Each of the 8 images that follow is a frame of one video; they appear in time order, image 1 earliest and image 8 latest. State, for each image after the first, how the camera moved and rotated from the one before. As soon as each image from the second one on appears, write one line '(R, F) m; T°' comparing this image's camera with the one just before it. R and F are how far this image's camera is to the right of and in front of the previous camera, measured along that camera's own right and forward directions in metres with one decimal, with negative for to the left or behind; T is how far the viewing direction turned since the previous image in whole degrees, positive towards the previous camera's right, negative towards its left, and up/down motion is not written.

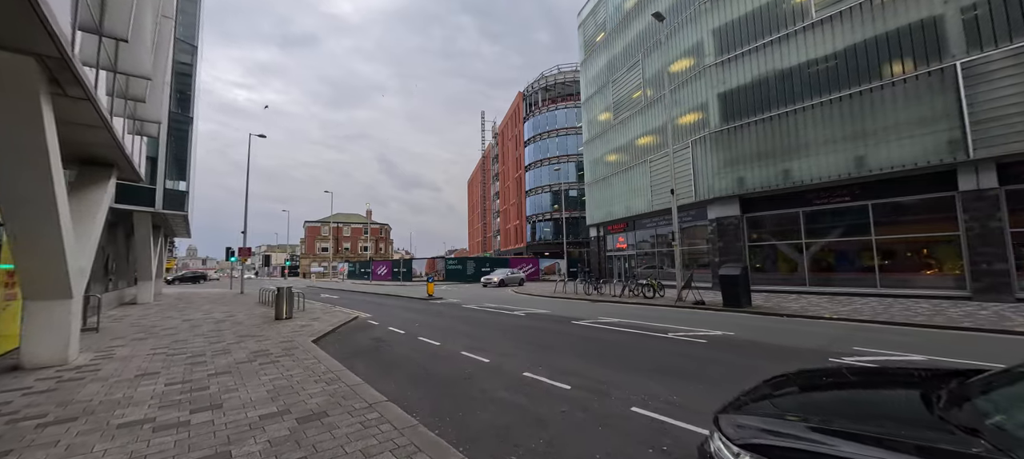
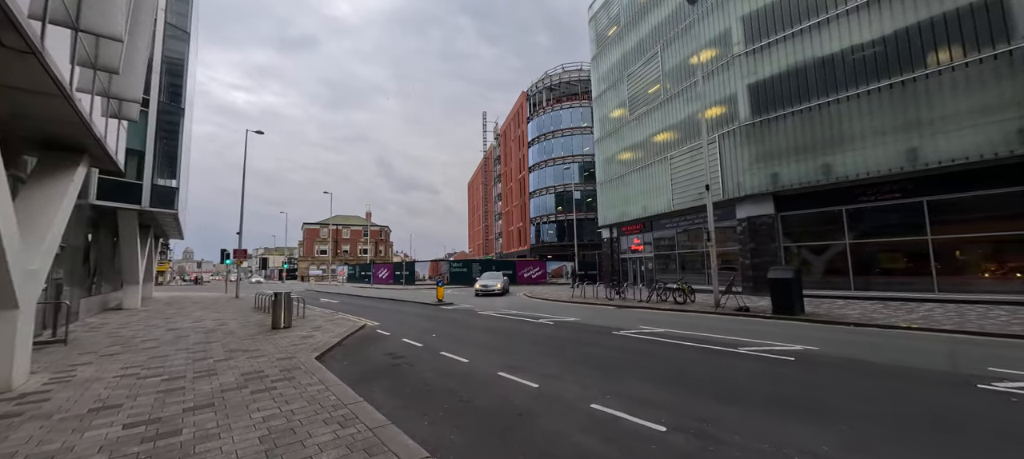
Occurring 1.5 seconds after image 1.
(-0.9, +1.5) m; 0°
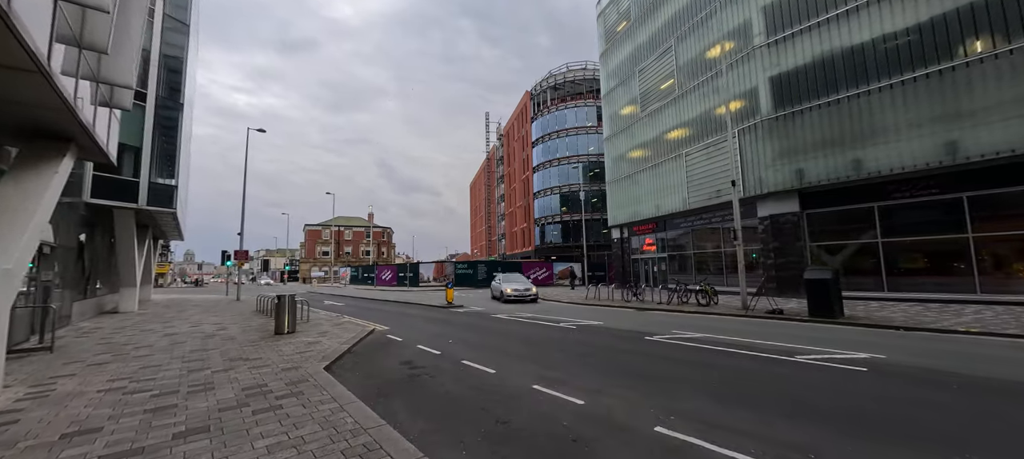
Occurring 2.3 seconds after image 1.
(-0.6, +0.8) m; 0°
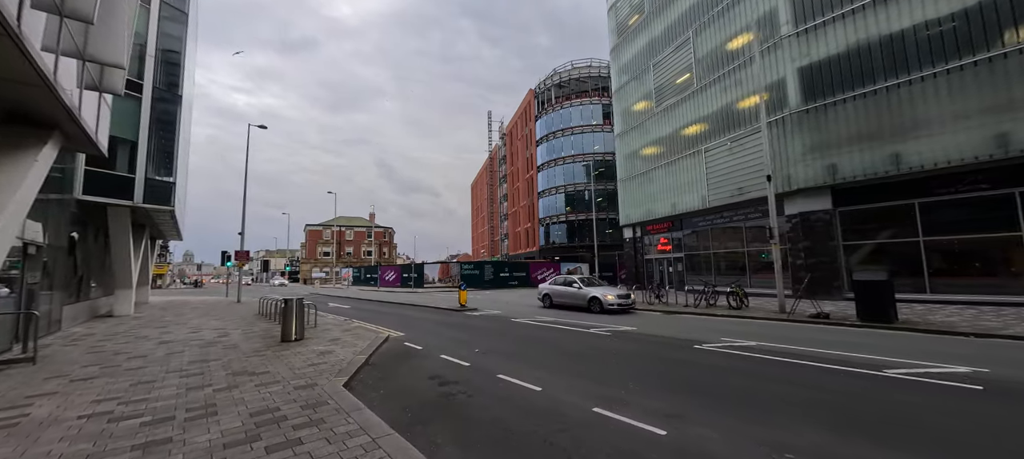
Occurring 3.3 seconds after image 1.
(-0.8, +0.9) m; 0°
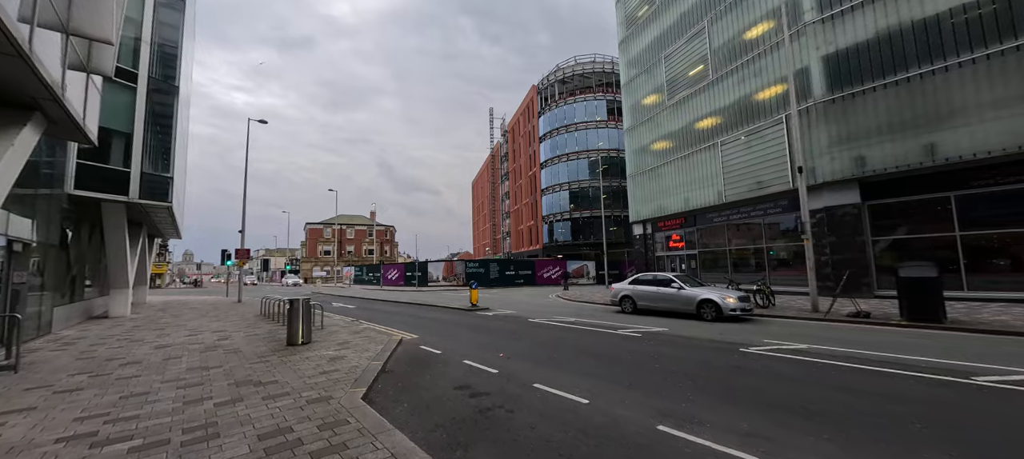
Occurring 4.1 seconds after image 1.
(-0.6, +0.8) m; 0°
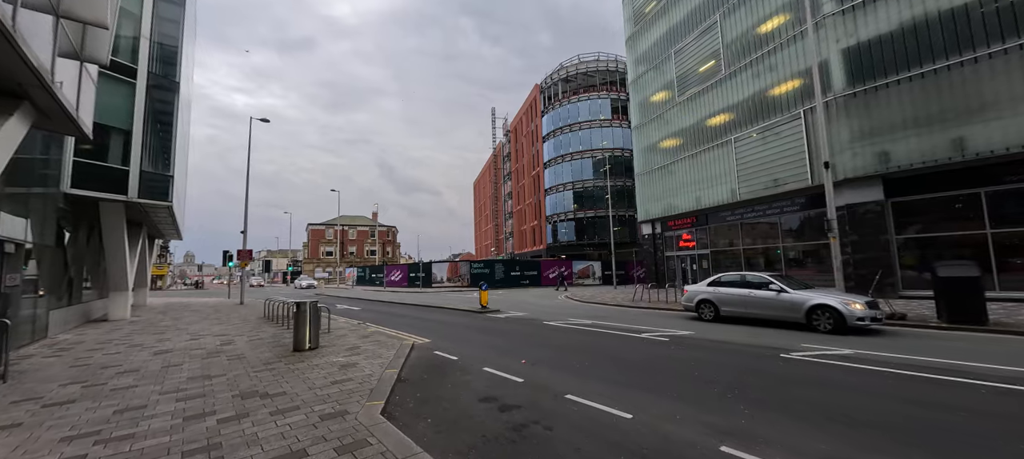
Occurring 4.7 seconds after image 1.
(-0.4, +0.5) m; 0°
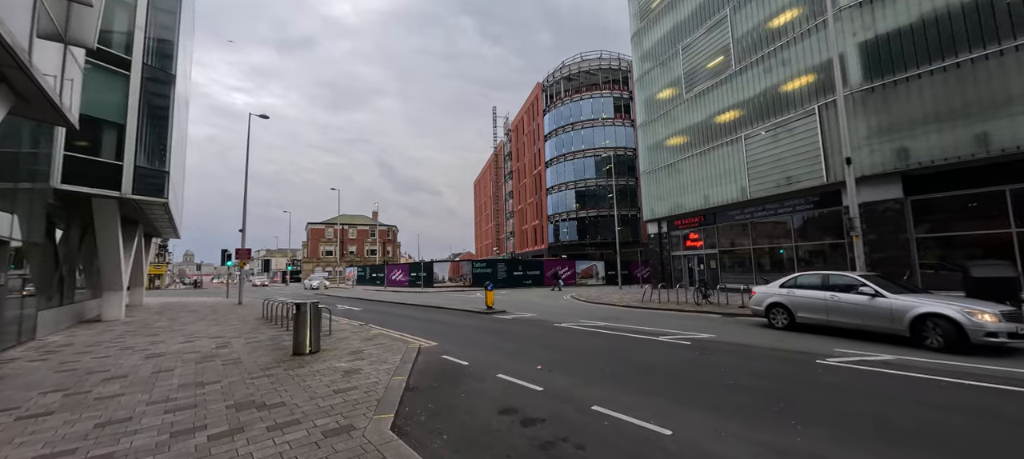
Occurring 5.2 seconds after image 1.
(-0.3, +0.5) m; 0°
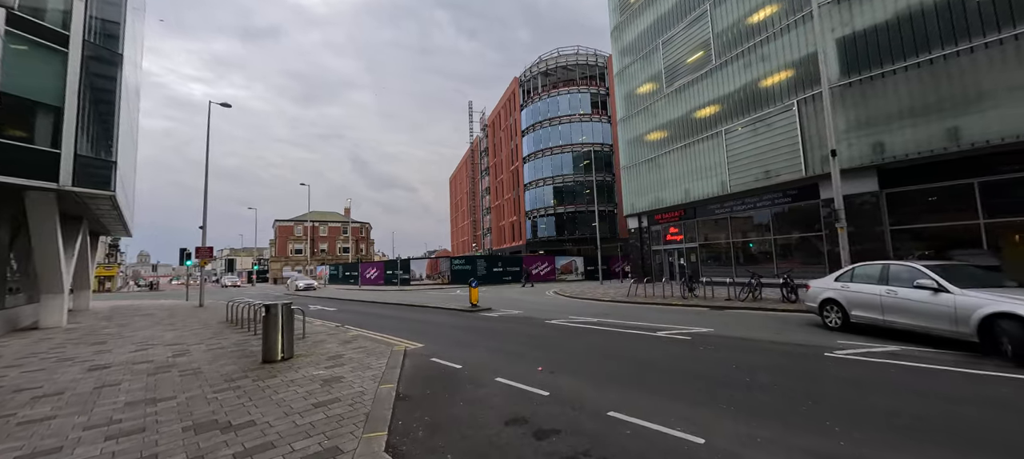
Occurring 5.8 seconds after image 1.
(-0.4, +0.6) m; +4°
